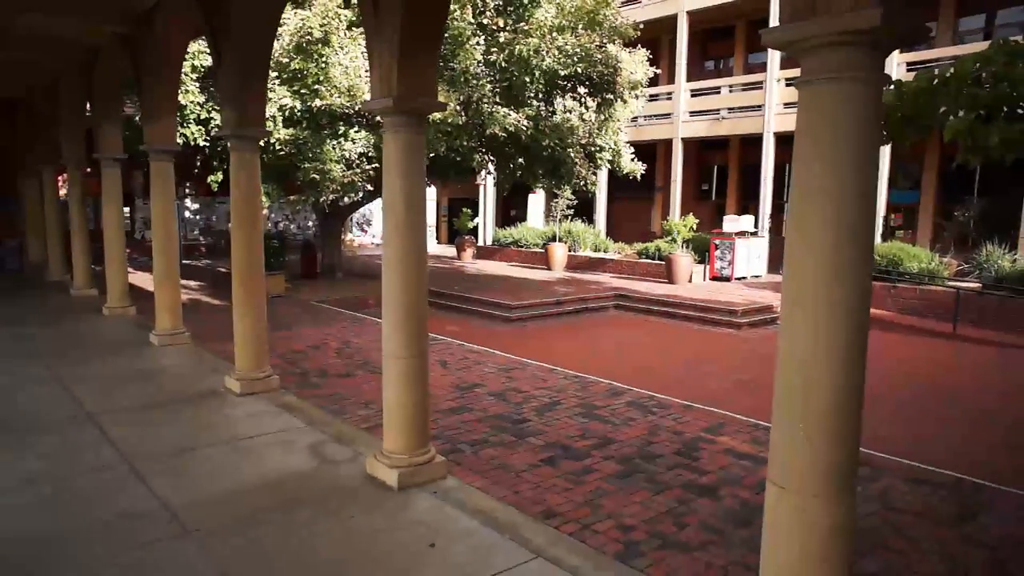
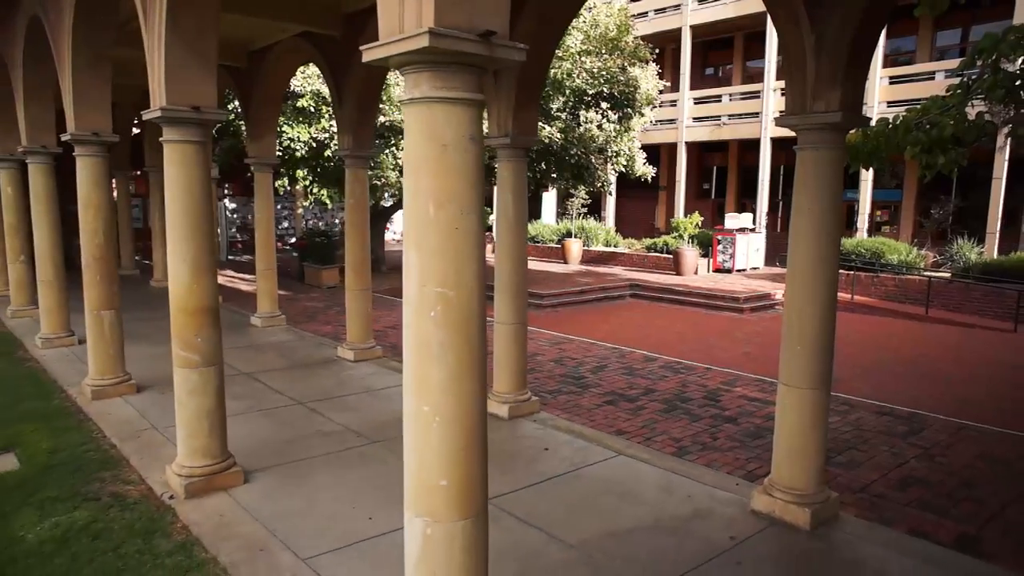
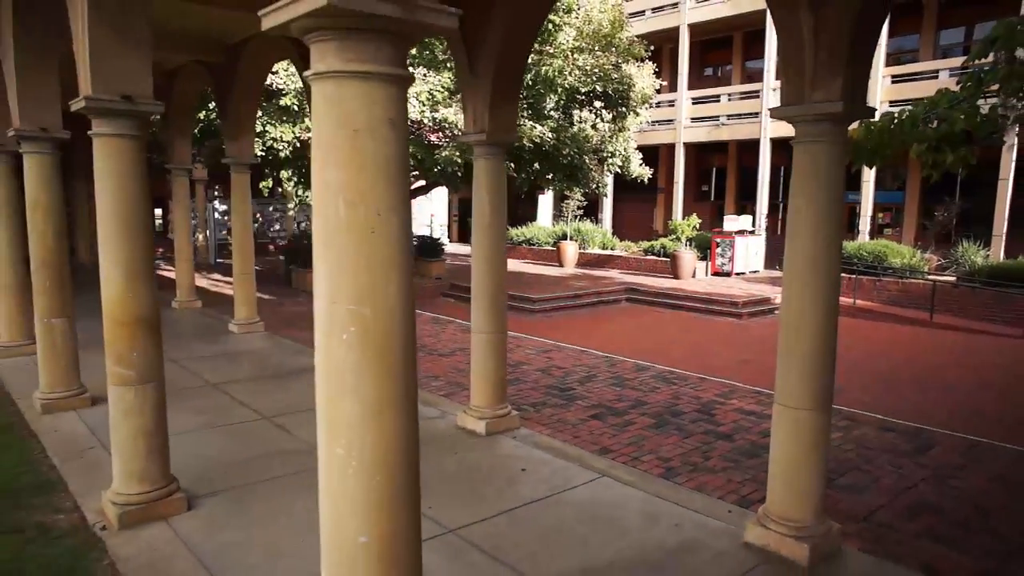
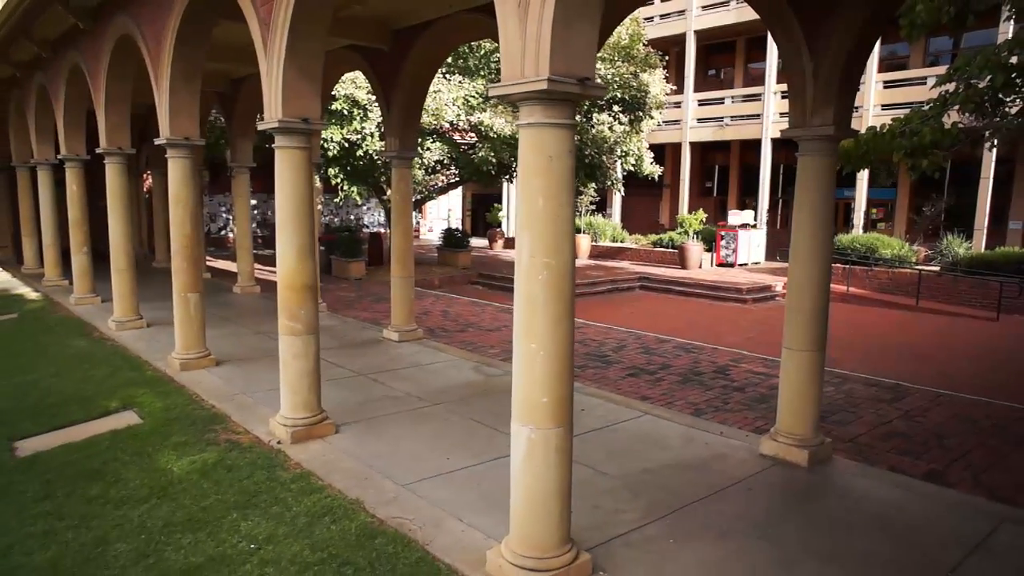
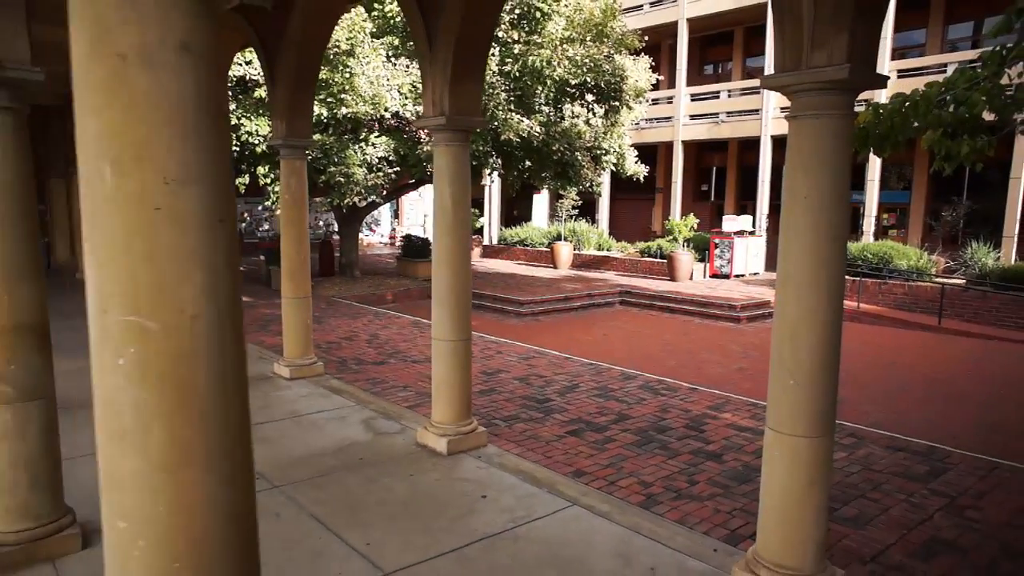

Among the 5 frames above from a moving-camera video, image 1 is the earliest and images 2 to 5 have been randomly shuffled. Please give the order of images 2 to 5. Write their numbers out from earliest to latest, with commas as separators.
5, 3, 2, 4
